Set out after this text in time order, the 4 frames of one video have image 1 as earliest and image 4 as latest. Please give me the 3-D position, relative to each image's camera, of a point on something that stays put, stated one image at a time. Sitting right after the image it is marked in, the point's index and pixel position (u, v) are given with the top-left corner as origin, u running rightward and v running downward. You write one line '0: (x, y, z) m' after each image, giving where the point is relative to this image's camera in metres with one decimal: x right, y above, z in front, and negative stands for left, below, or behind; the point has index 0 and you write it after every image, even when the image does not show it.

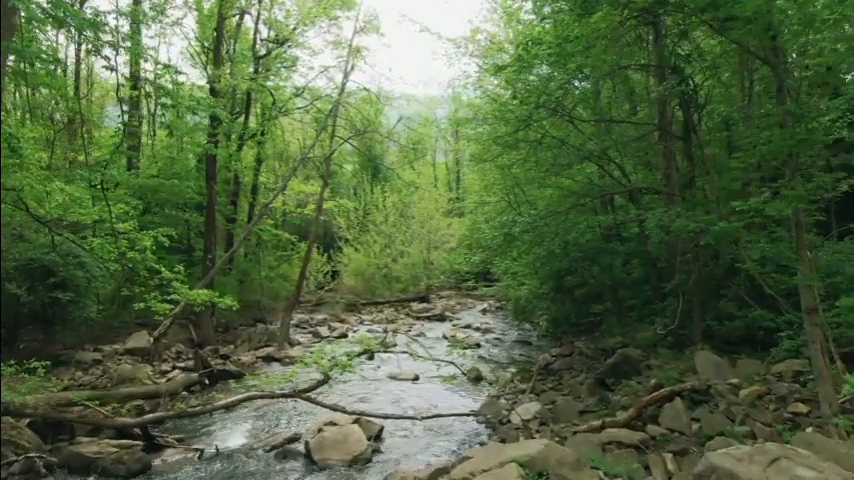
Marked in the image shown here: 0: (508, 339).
0: (+2.4, -3.0, +18.8) m
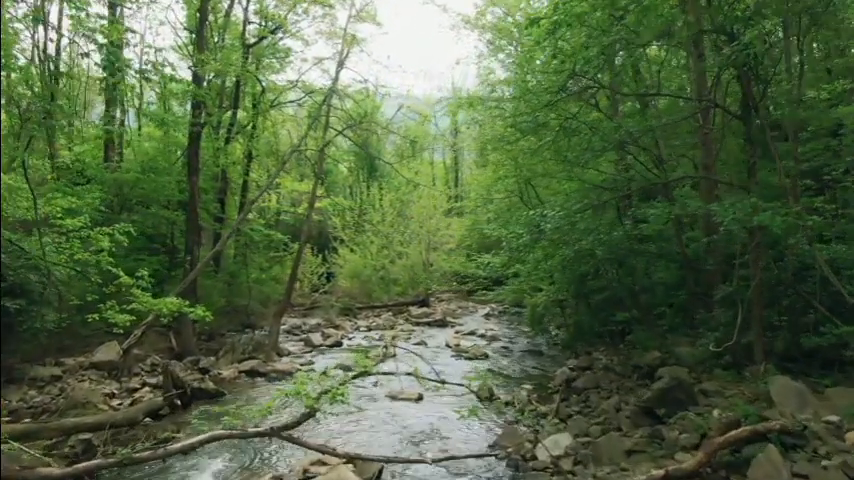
0: (+2.5, -3.0, +17.2) m
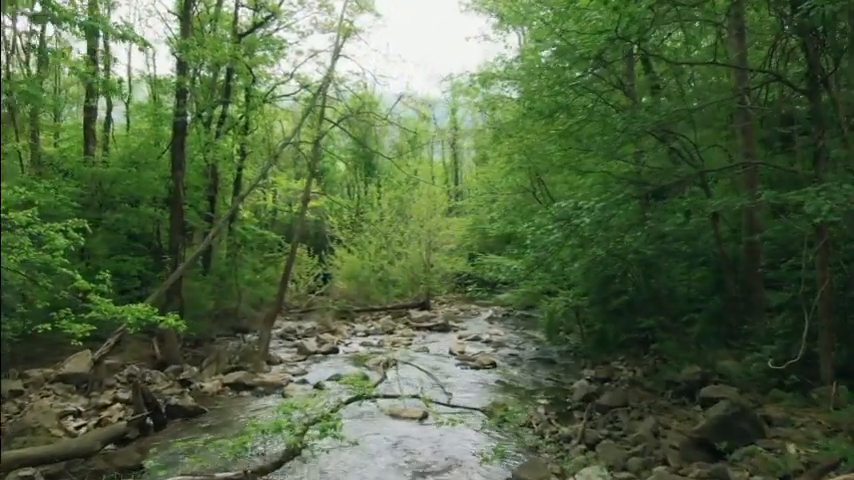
0: (+2.6, -3.0, +15.9) m
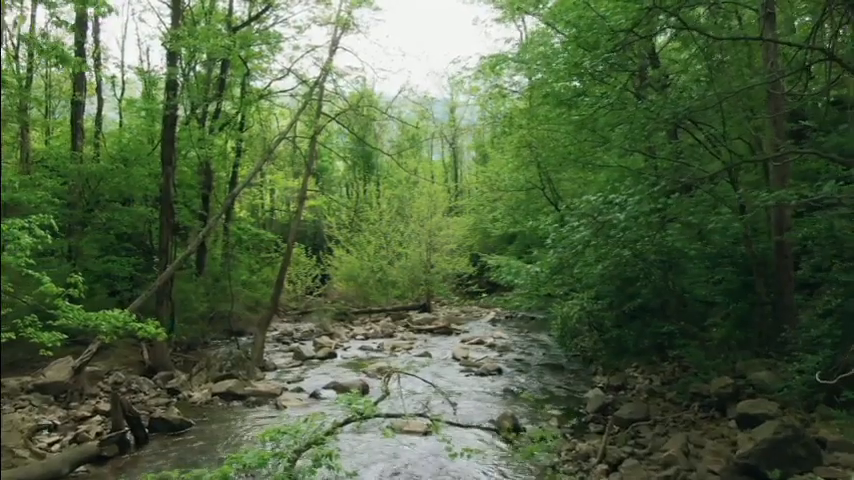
0: (+2.6, -3.0, +15.1) m
